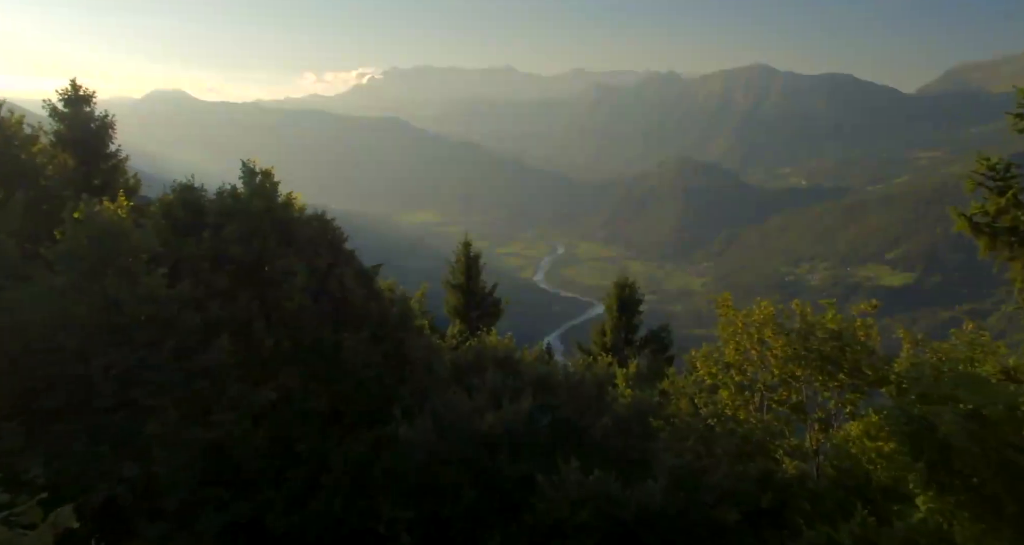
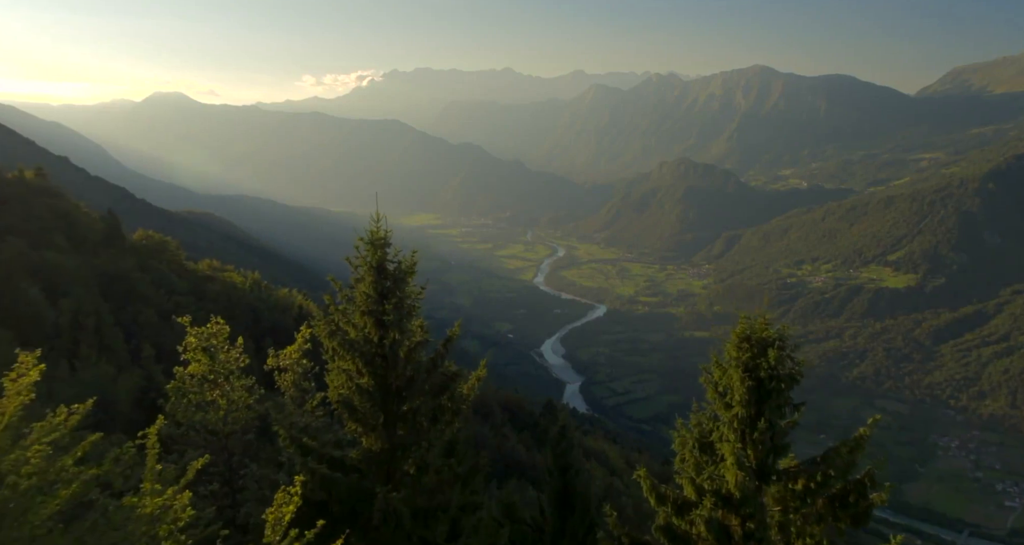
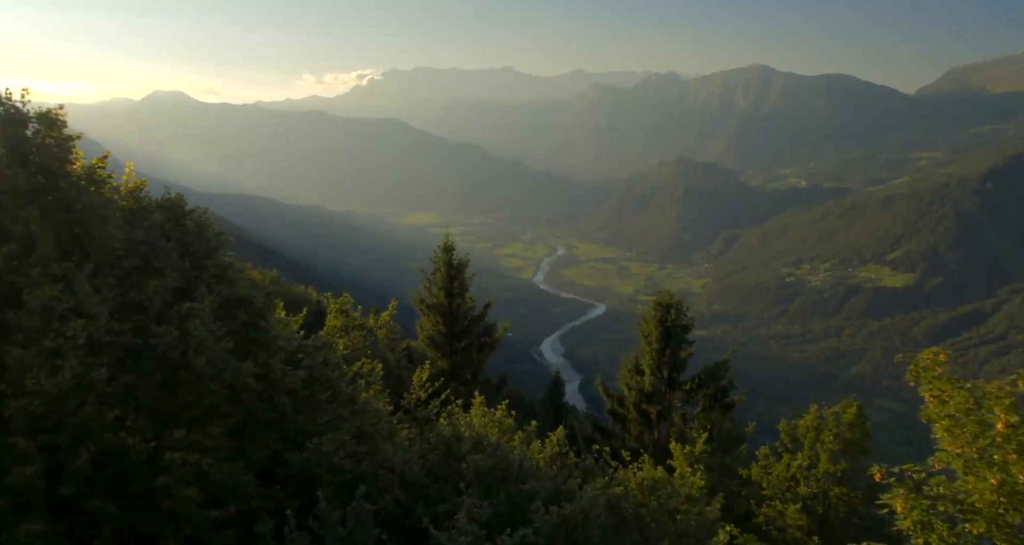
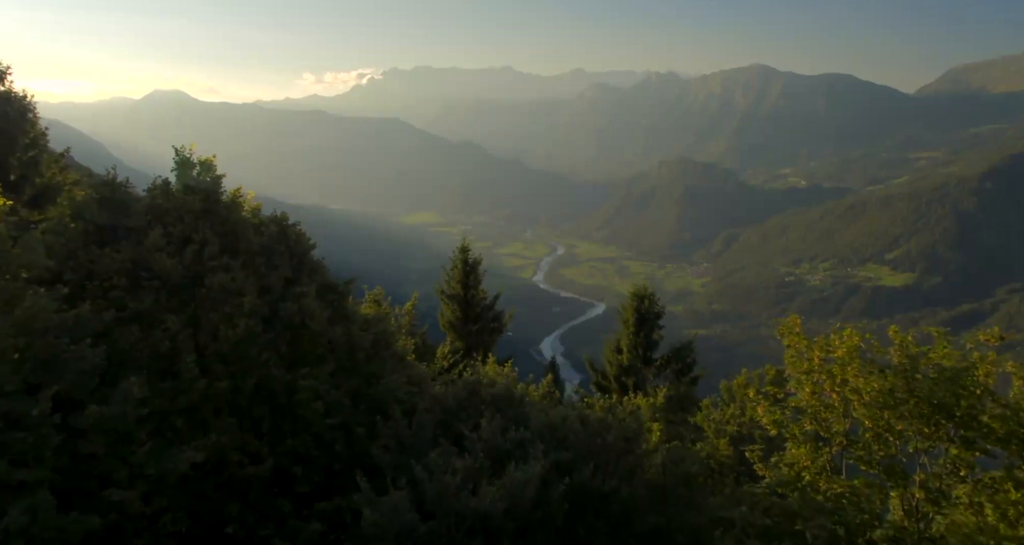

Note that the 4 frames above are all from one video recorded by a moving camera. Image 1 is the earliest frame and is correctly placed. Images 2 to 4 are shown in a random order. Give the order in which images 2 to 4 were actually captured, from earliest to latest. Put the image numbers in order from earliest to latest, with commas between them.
4, 3, 2
